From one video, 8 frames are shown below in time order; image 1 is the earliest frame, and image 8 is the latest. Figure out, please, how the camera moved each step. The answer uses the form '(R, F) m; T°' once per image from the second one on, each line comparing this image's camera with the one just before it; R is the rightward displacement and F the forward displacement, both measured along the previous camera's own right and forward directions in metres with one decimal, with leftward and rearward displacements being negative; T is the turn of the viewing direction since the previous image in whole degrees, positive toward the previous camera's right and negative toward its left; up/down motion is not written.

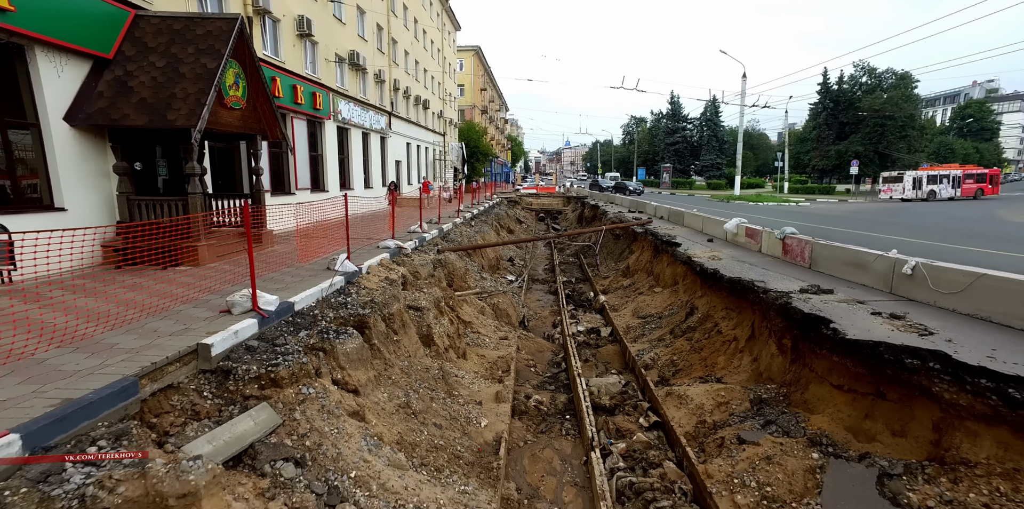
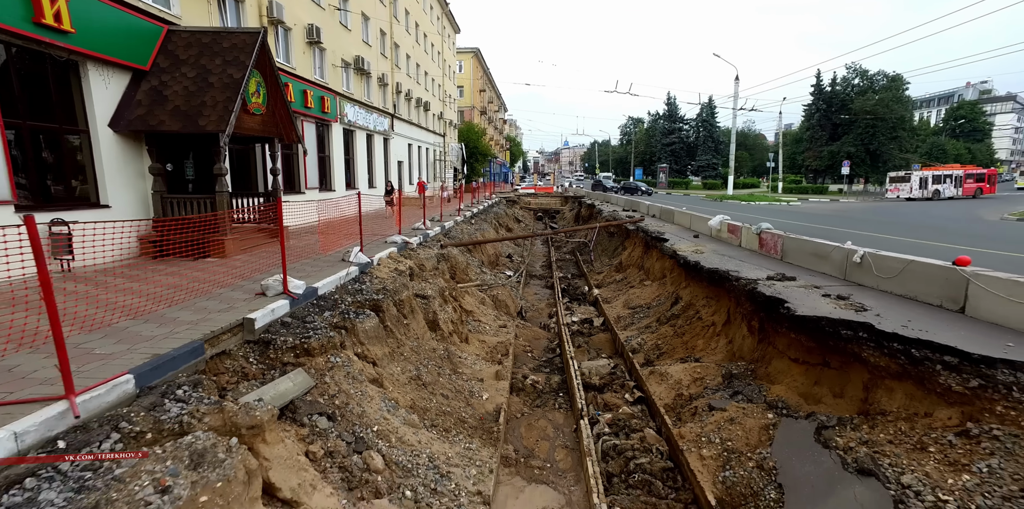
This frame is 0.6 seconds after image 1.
(0.0, -0.8) m; 0°
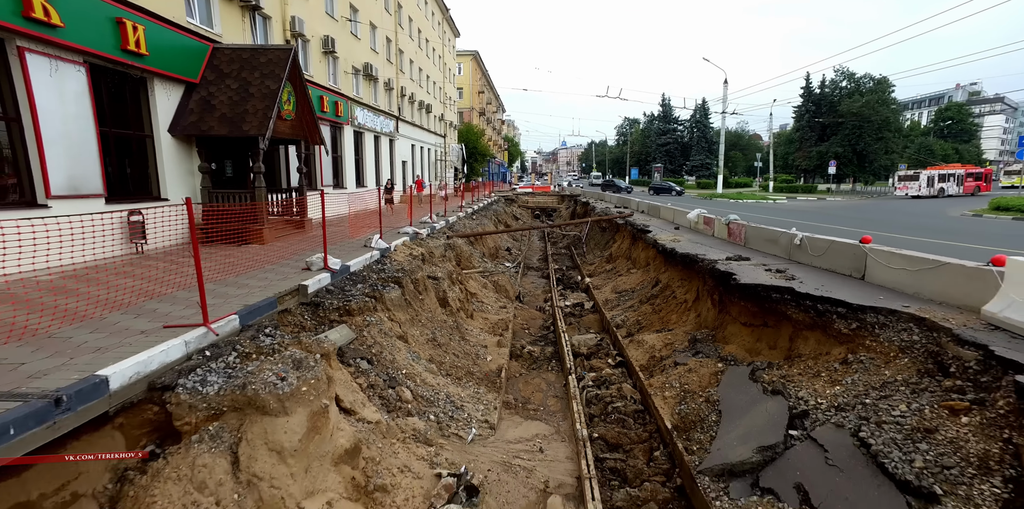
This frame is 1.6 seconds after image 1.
(0.0, -1.3) m; 0°
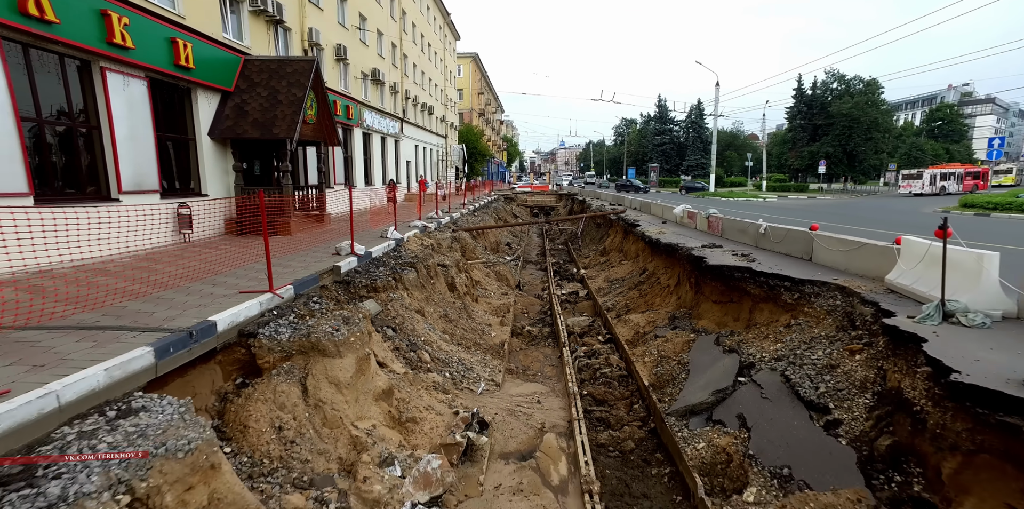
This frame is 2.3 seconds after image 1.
(0.0, -1.1) m; 0°
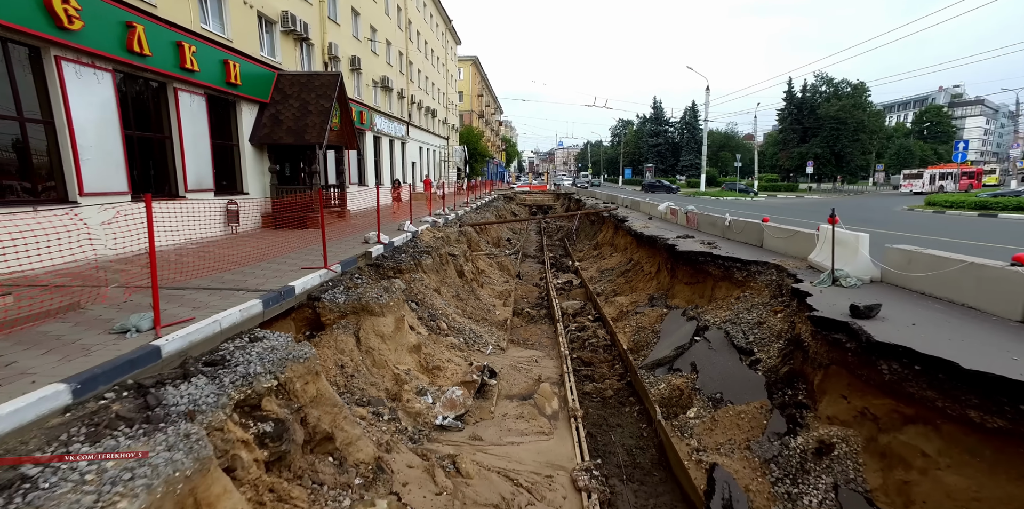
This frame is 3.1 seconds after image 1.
(-0.1, -1.5) m; 0°
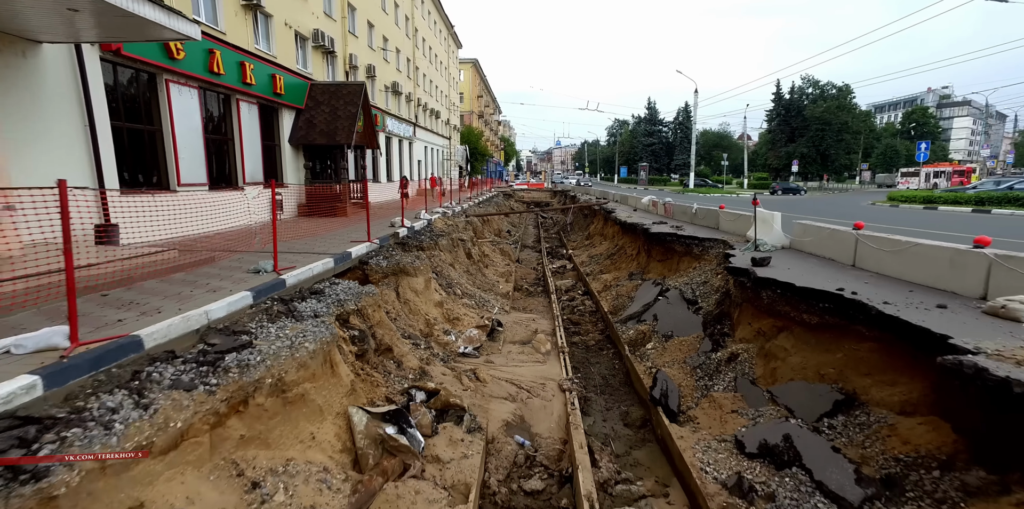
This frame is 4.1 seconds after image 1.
(-0.1, -1.9) m; 0°
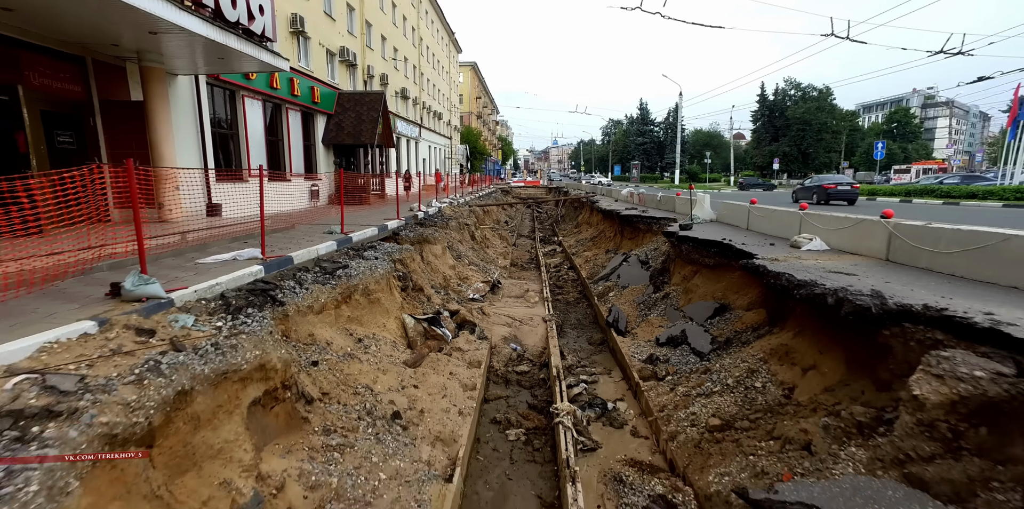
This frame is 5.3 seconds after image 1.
(0.0, -2.5) m; 0°
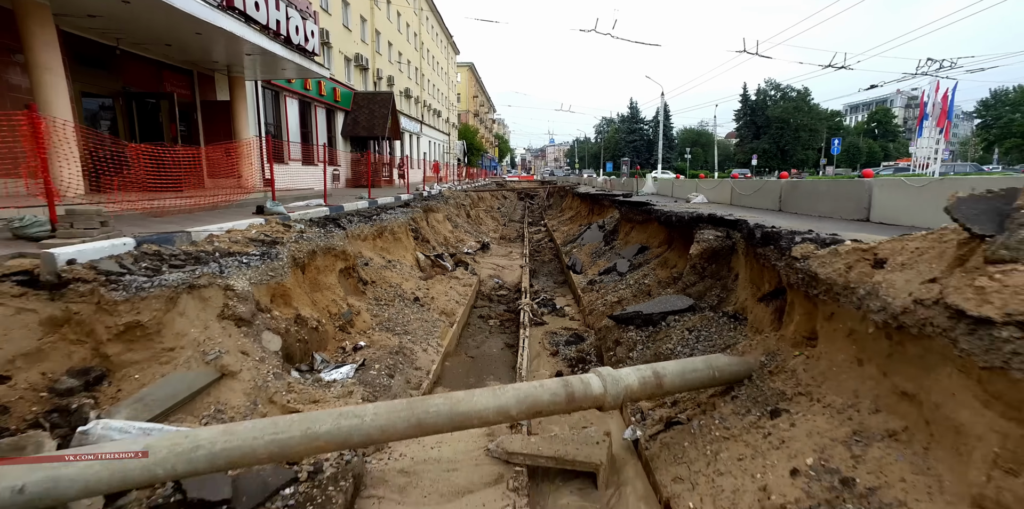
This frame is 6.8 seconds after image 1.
(+0.3, -2.8) m; 0°
